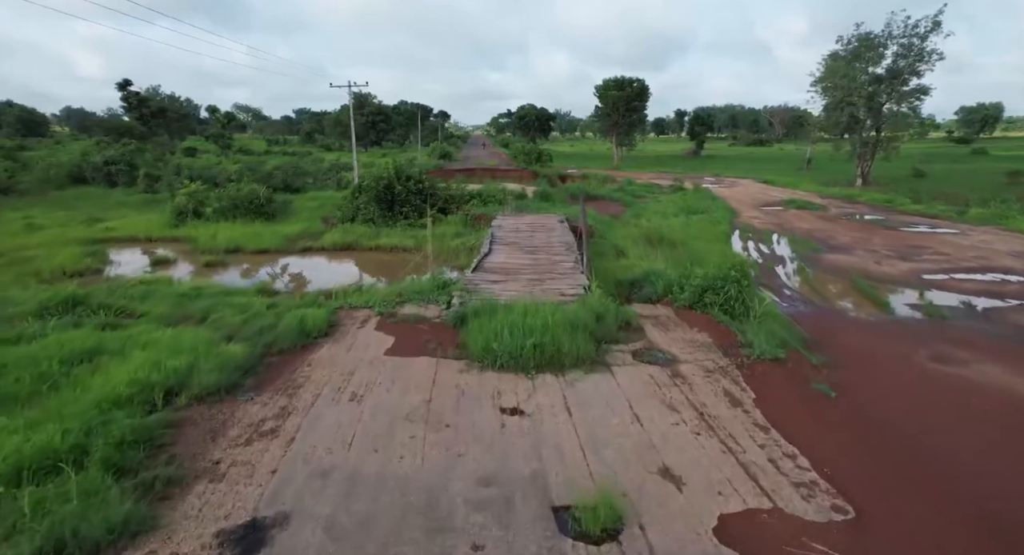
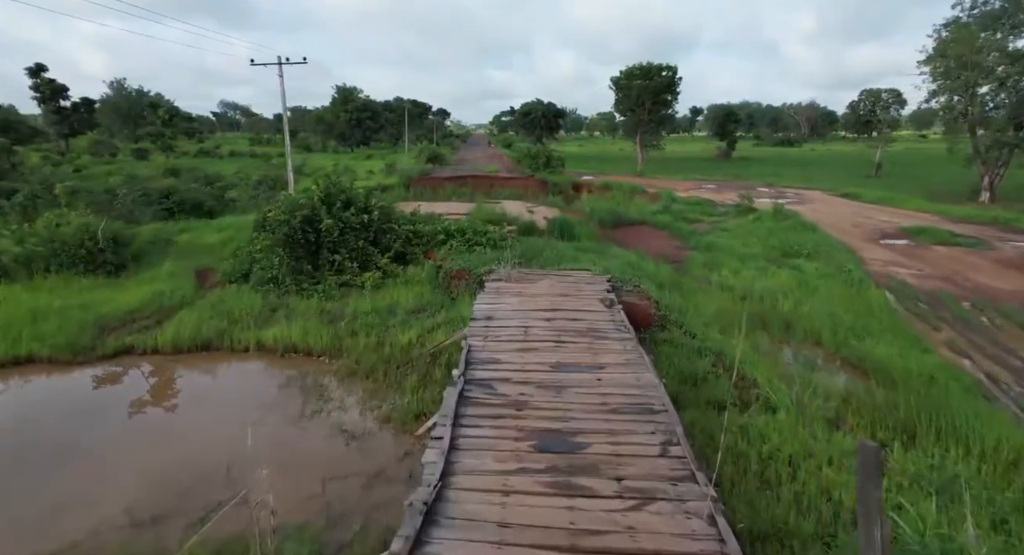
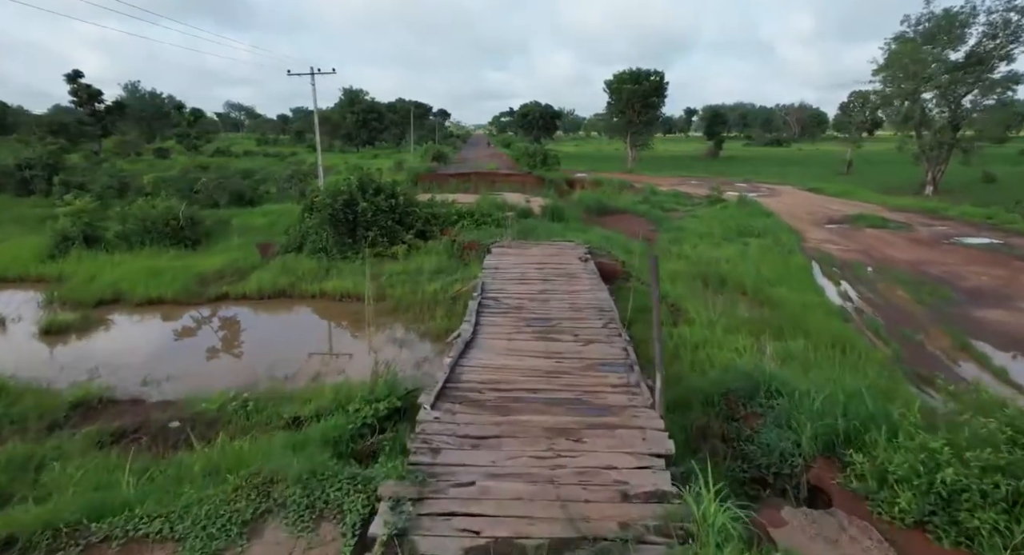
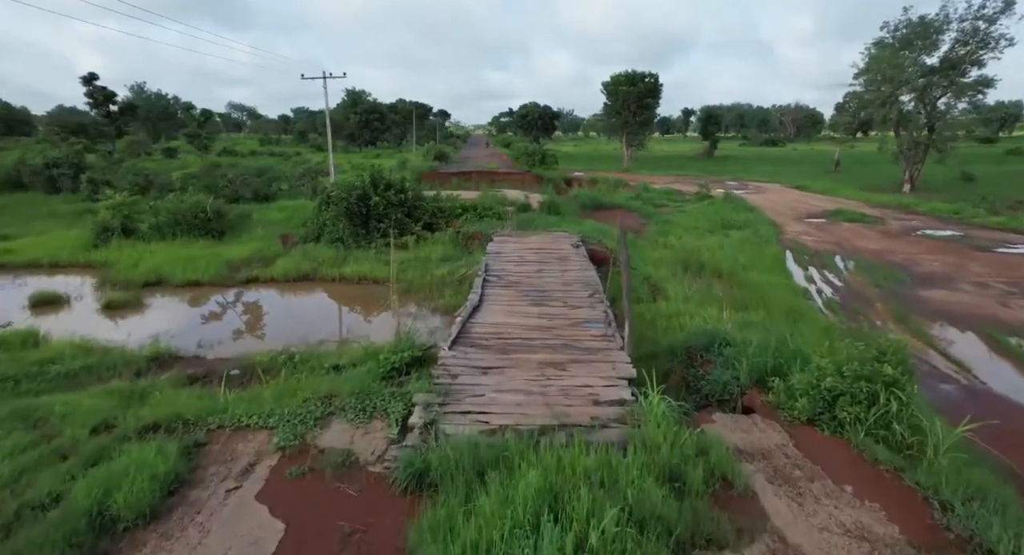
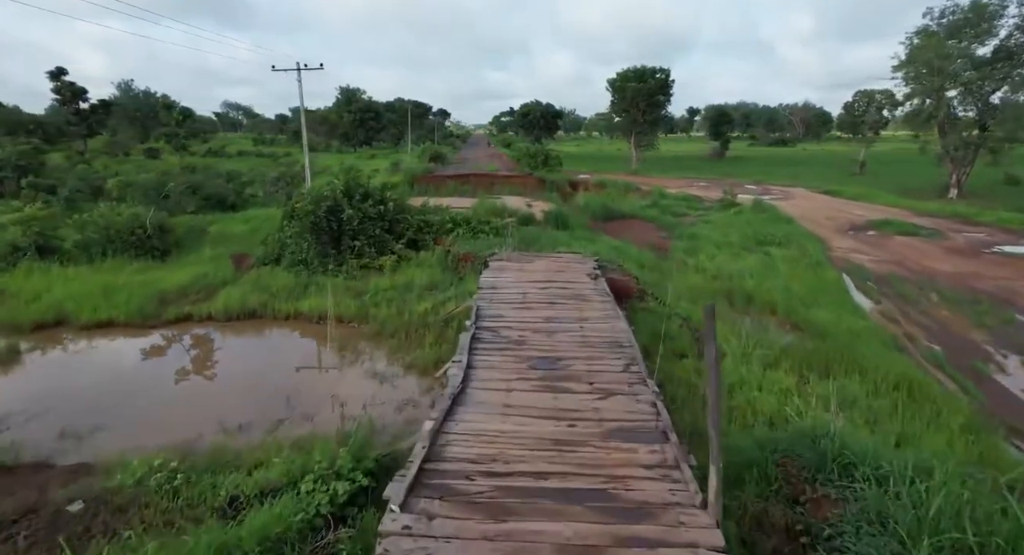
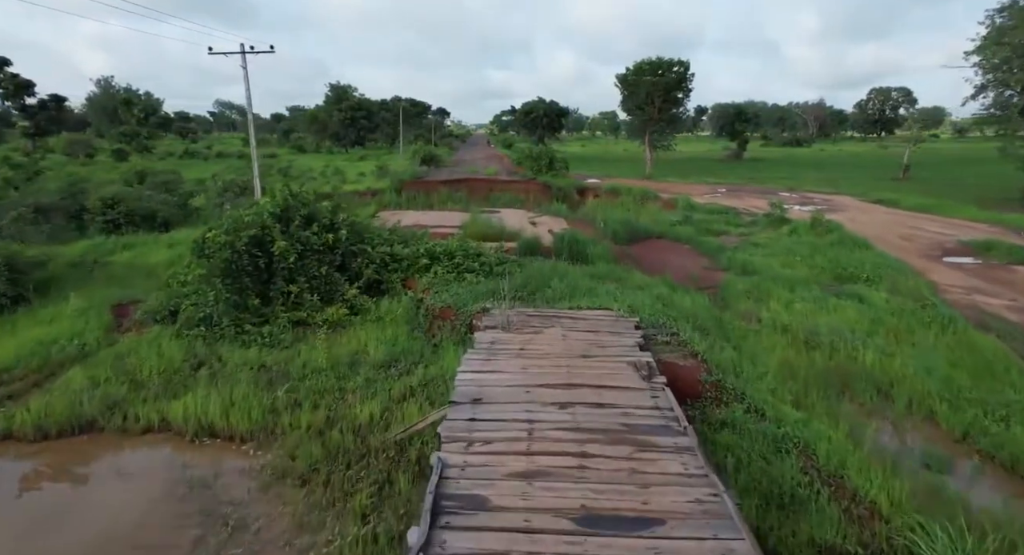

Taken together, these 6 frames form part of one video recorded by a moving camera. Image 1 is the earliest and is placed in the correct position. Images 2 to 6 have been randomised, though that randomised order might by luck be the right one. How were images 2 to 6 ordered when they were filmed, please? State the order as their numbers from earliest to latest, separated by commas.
4, 3, 5, 2, 6
